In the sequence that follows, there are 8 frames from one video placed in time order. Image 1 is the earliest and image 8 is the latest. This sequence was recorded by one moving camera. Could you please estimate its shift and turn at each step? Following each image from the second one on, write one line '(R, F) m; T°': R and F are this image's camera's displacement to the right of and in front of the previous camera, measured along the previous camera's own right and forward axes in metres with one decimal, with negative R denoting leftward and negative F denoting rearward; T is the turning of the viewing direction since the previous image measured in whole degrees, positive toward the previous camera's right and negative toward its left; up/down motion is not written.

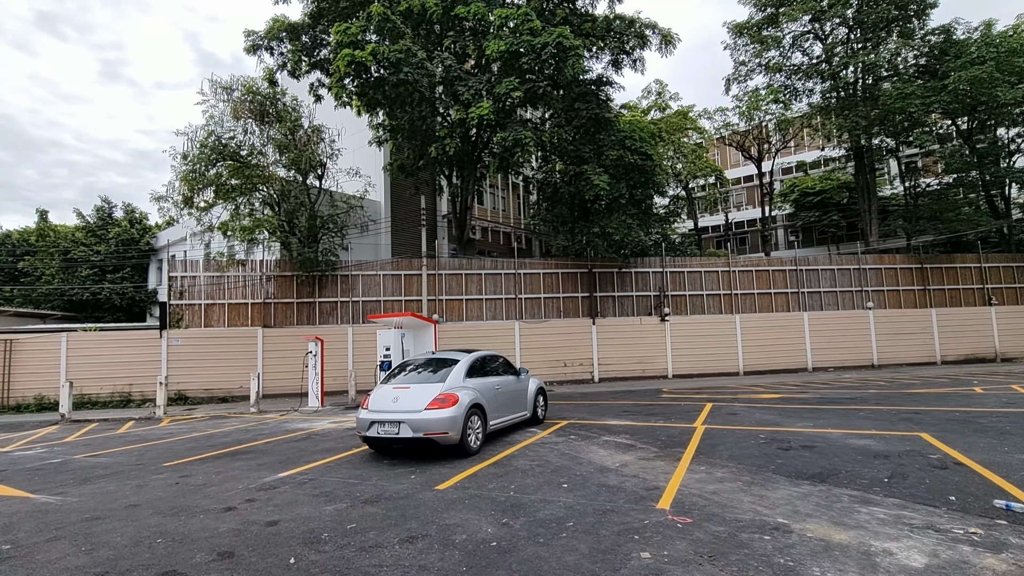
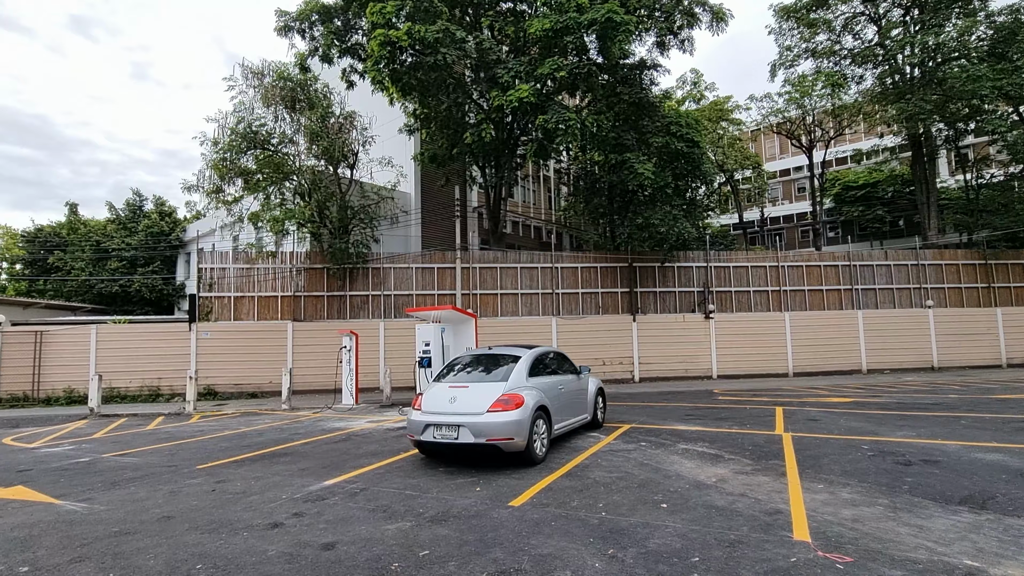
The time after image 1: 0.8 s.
(-0.7, +0.9) m; -2°
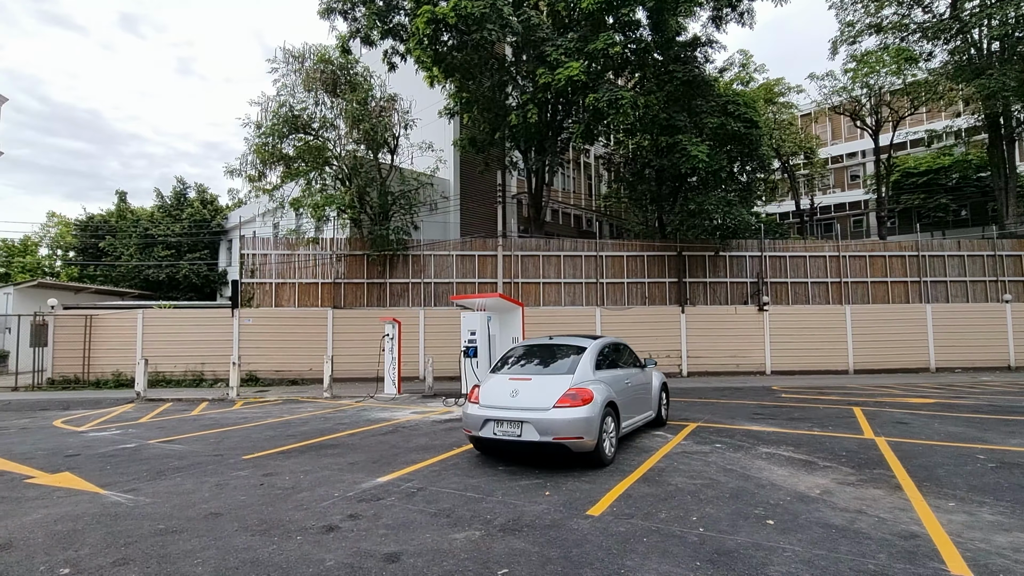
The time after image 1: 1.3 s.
(-0.4, +0.6) m; -3°
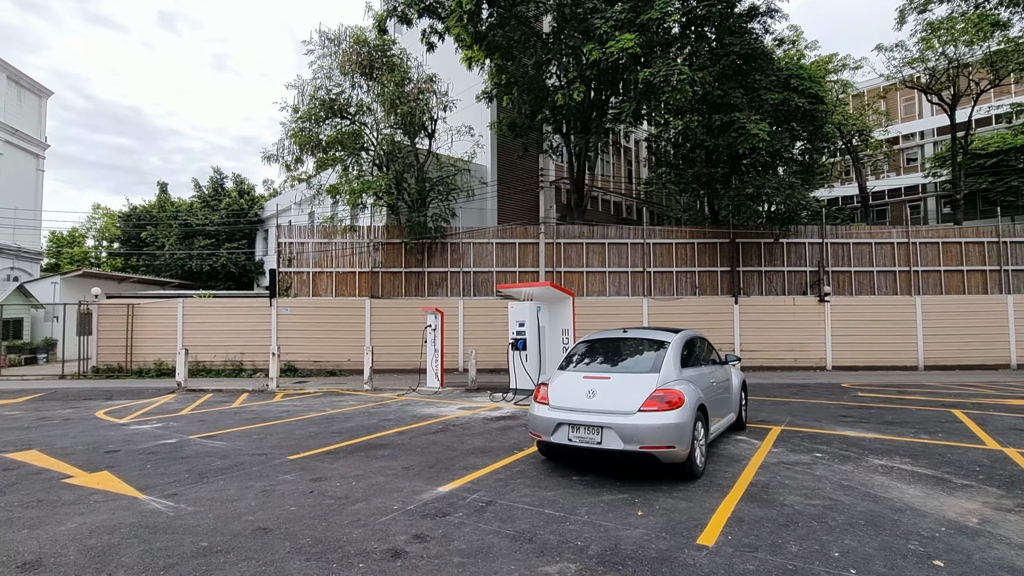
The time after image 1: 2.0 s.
(-0.5, +0.7) m; -3°
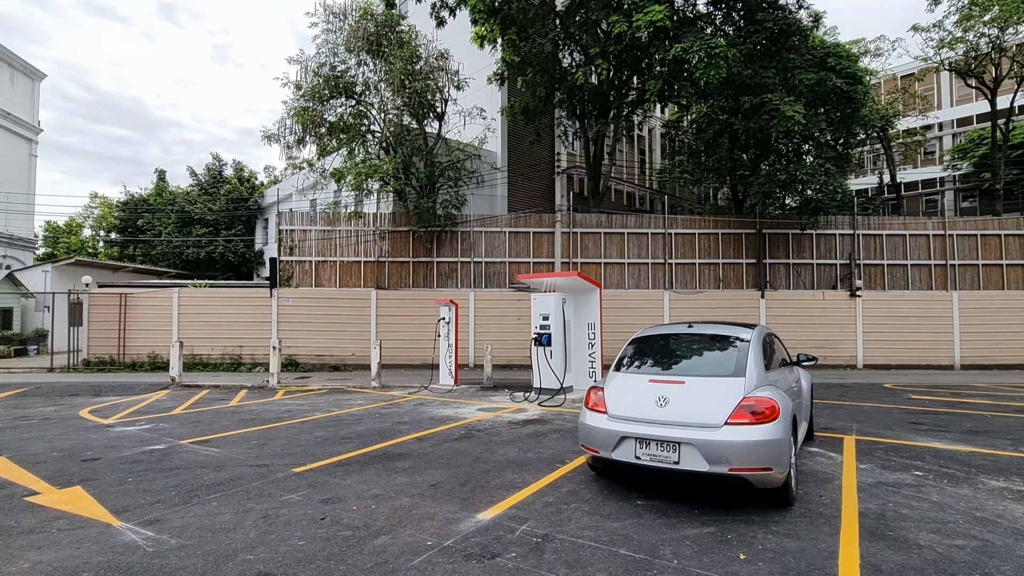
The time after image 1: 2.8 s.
(-0.5, +1.0) m; 0°
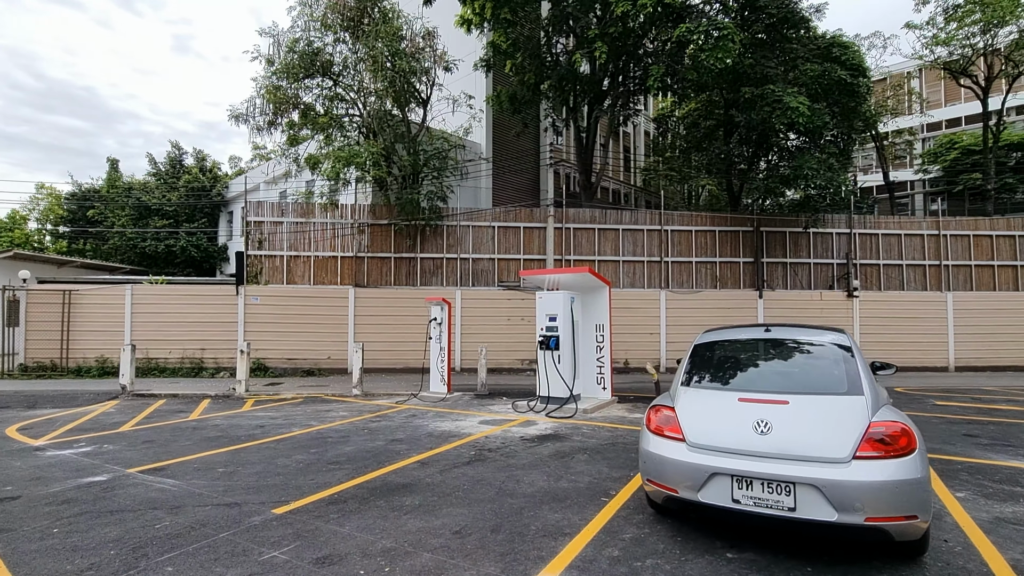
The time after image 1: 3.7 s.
(-0.6, +1.1) m; +3°
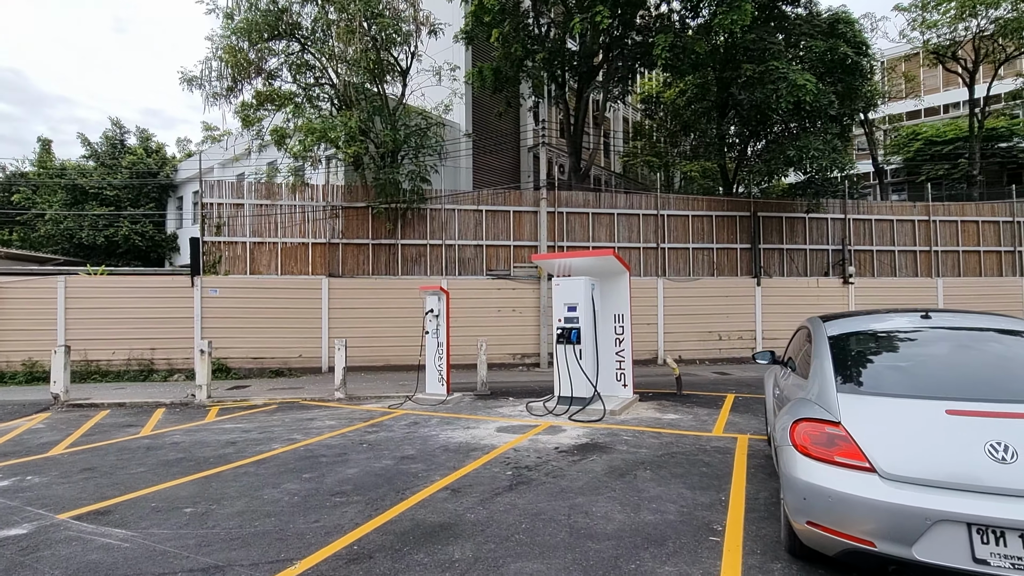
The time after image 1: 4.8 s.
(-0.8, +1.2) m; +4°
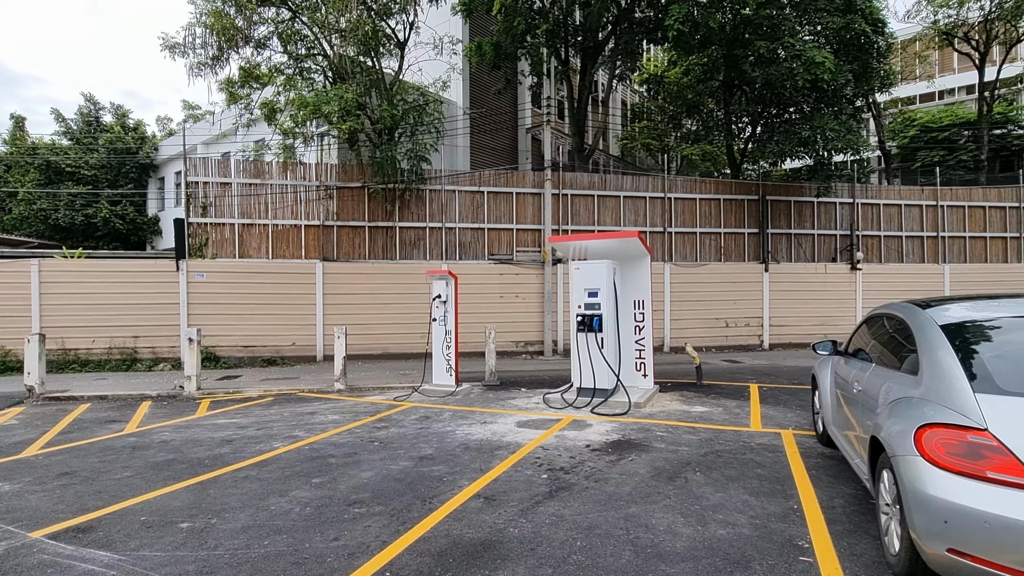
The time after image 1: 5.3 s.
(-0.4, +0.6) m; +1°
